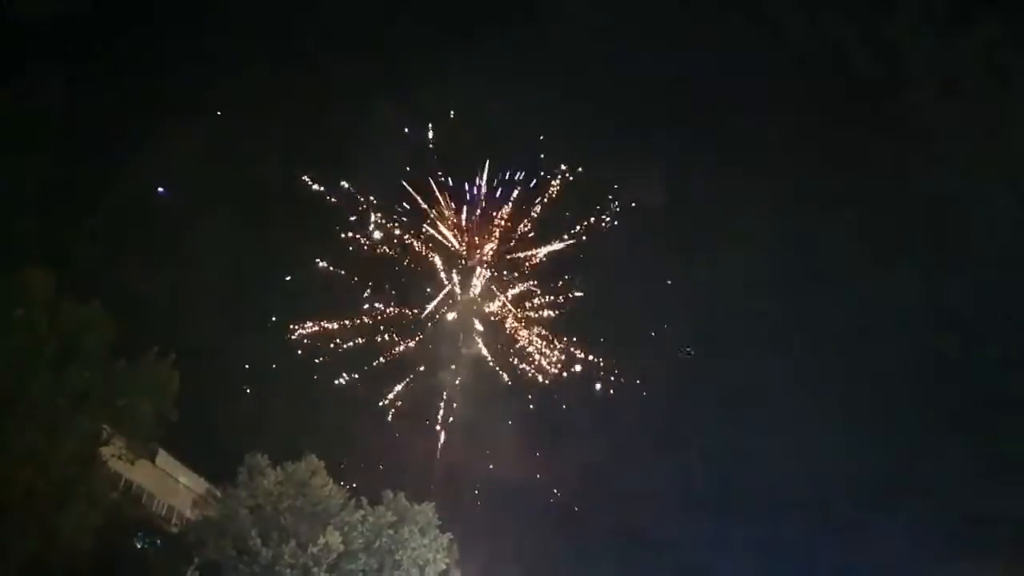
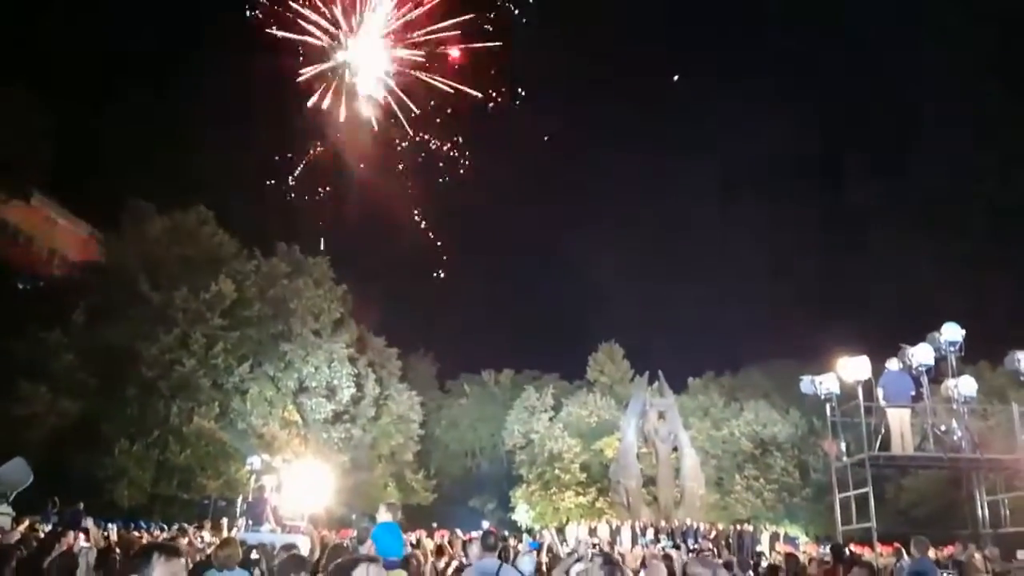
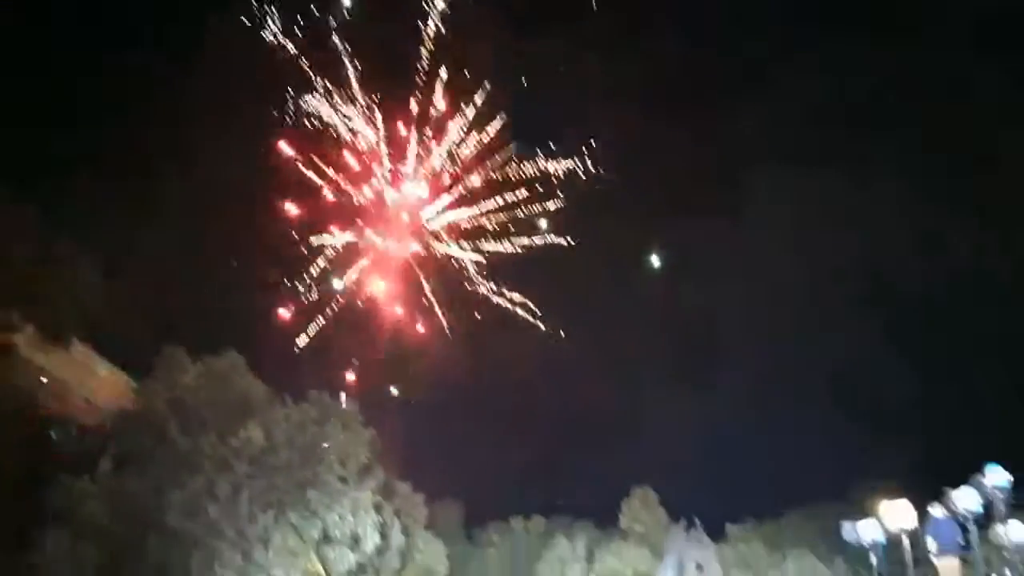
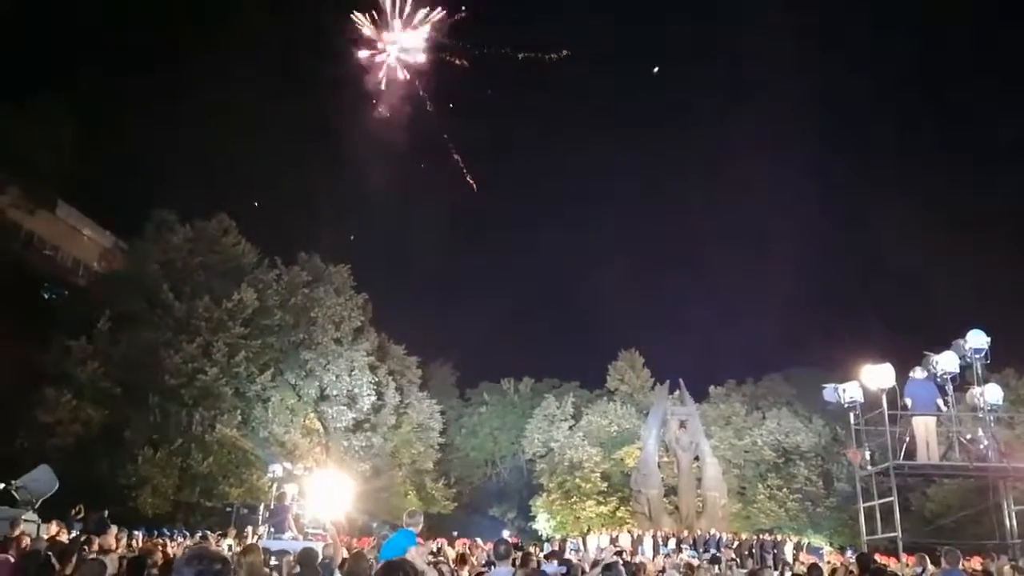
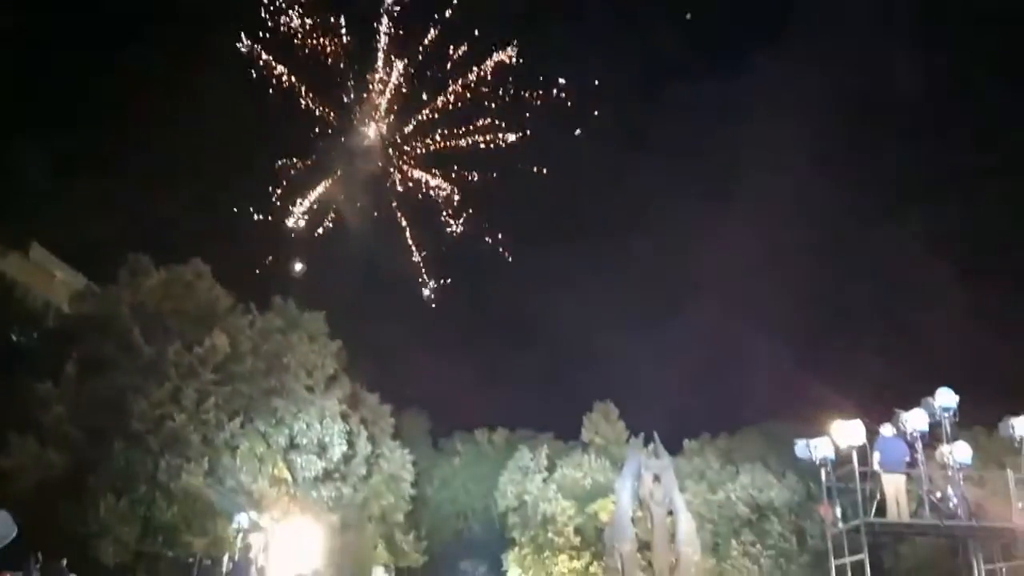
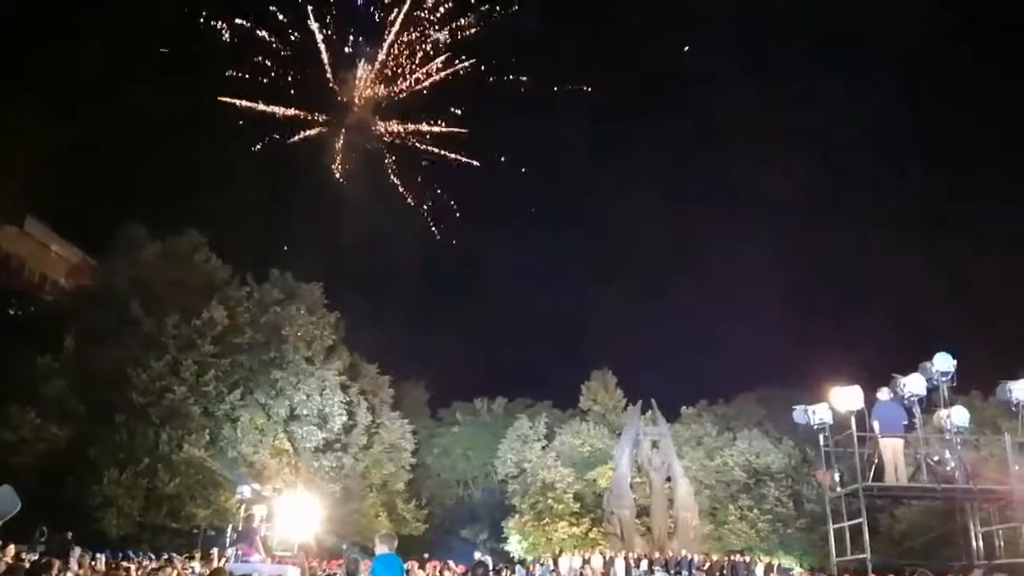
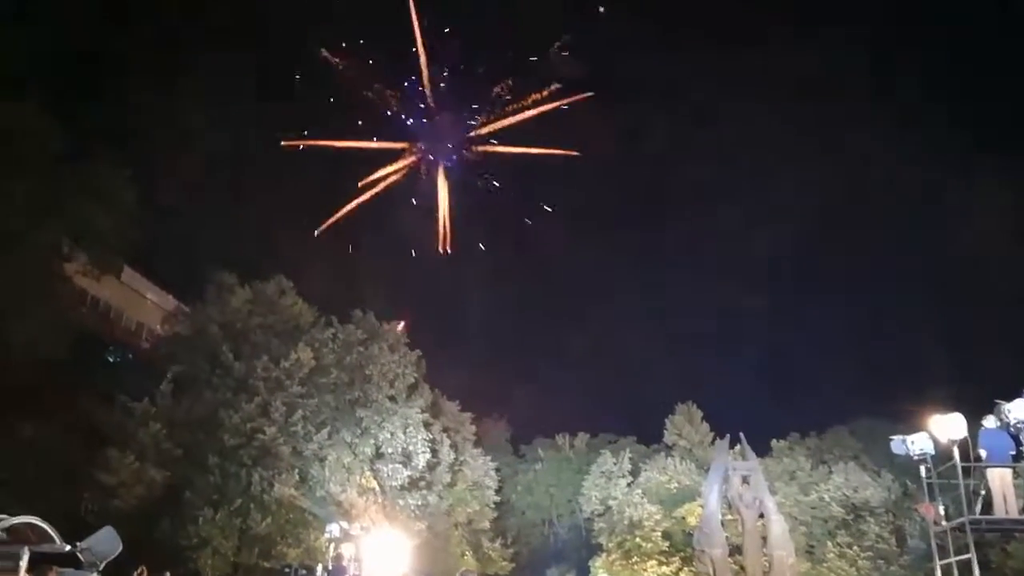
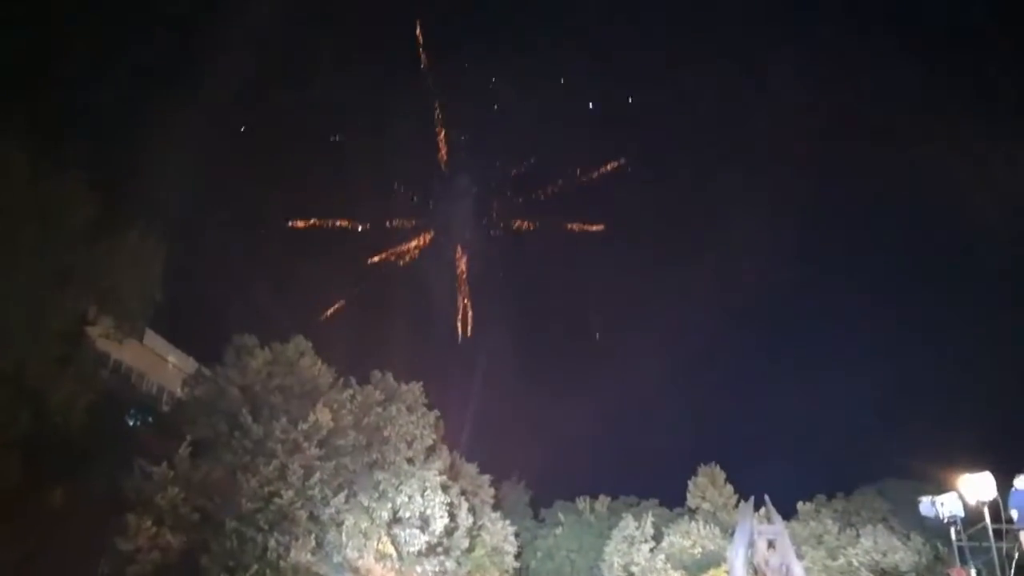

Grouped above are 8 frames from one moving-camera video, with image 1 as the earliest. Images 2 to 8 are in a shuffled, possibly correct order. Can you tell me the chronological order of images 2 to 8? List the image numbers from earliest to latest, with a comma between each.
3, 5, 2, 6, 4, 7, 8
